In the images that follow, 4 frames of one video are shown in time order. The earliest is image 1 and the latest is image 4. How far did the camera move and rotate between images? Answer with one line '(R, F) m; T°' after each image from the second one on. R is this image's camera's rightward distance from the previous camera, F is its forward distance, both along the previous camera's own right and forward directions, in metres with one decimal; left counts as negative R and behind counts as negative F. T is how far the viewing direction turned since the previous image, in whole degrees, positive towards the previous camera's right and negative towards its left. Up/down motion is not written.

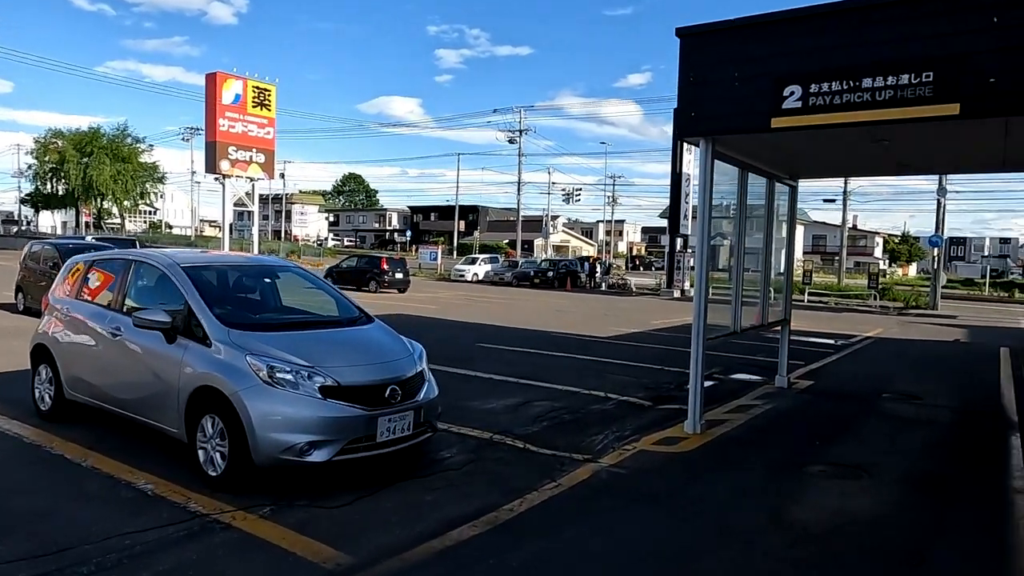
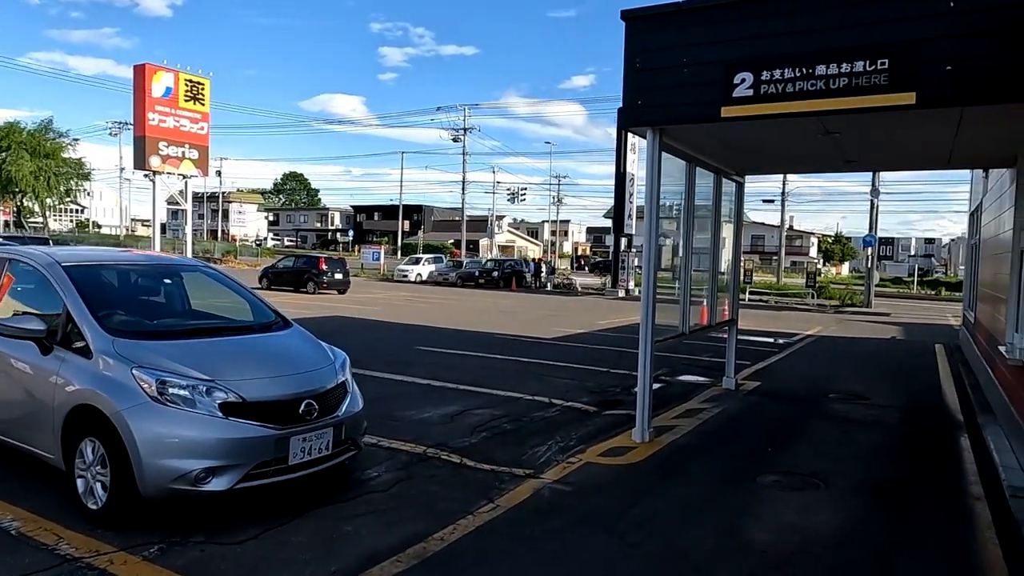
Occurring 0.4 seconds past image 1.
(+0.1, +0.5) m; +4°
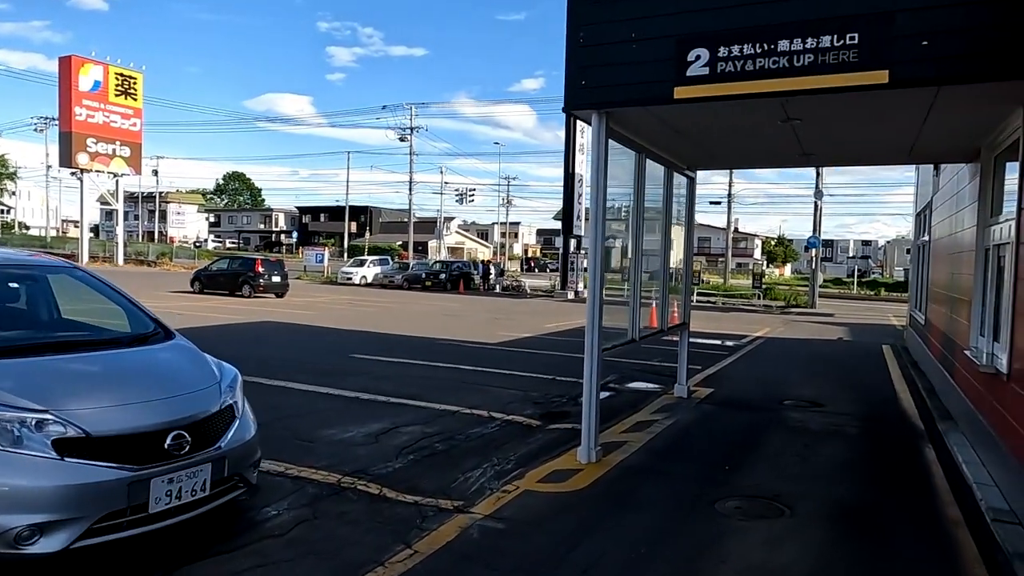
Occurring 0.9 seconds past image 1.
(+0.2, +0.8) m; +4°
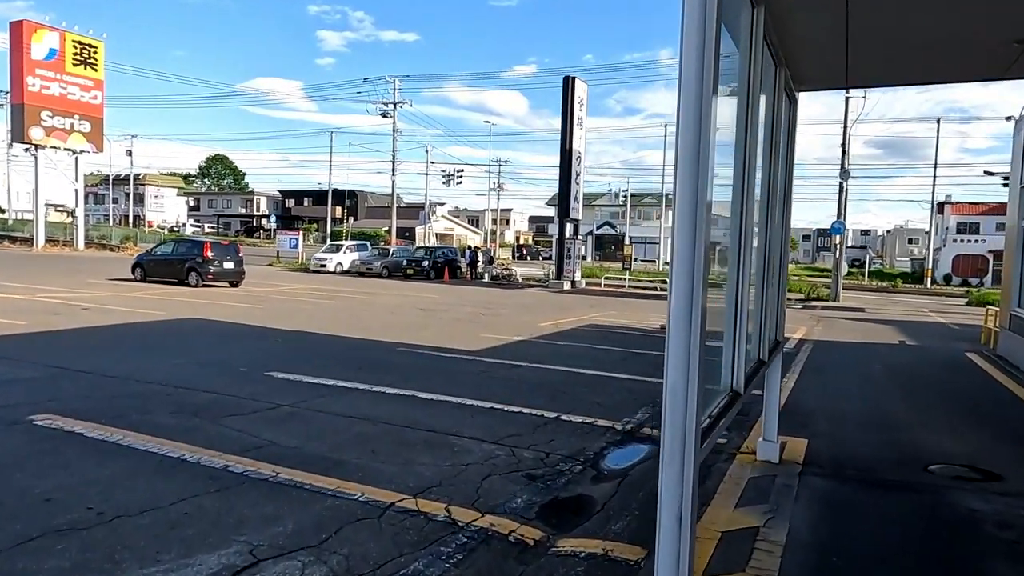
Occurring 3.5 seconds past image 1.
(+0.1, +3.6) m; +1°
